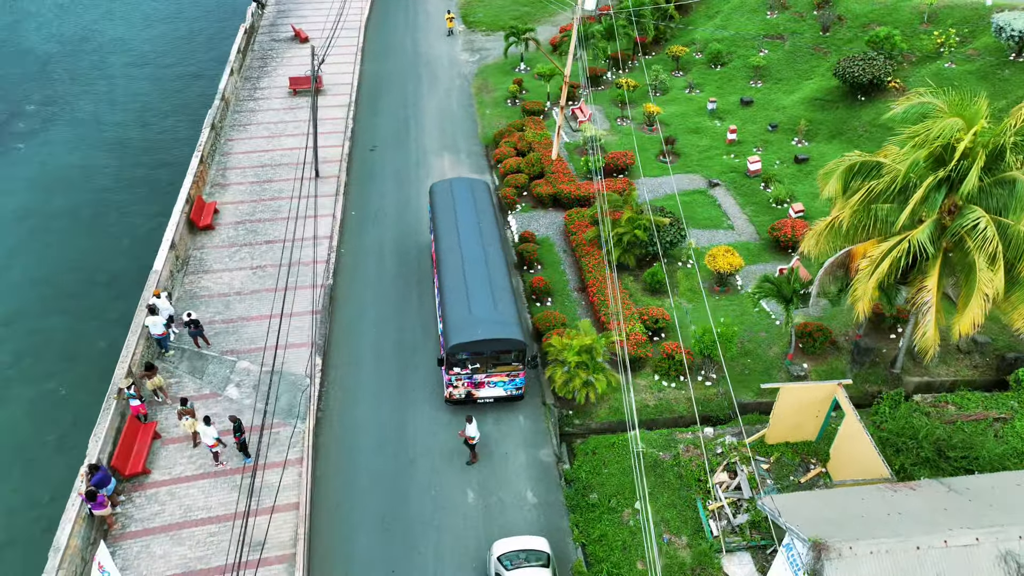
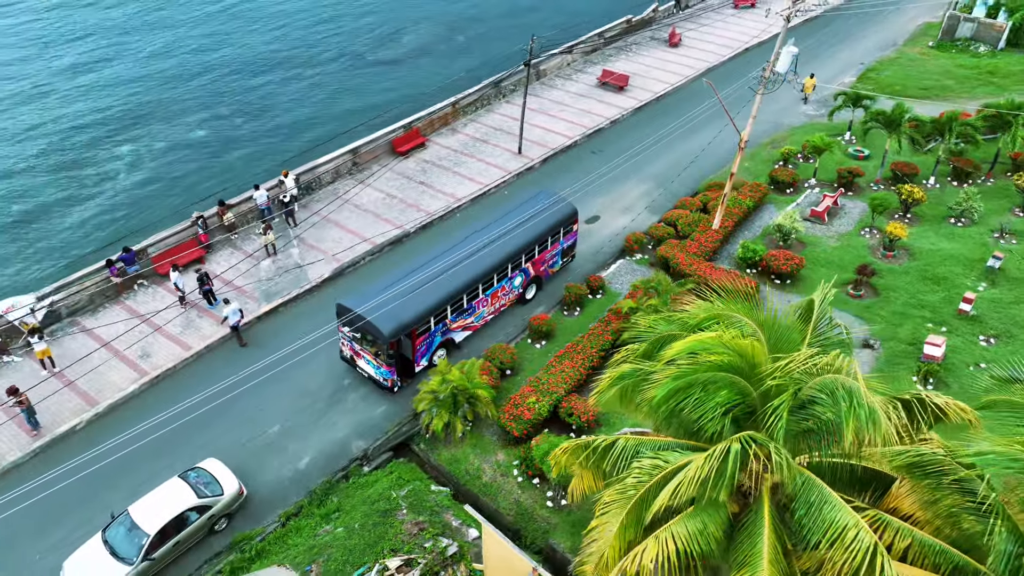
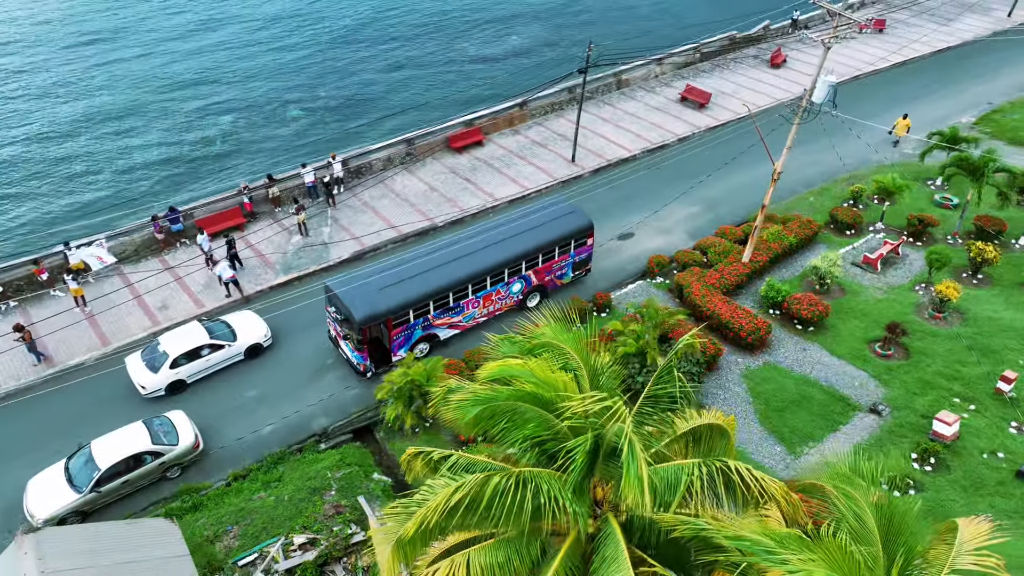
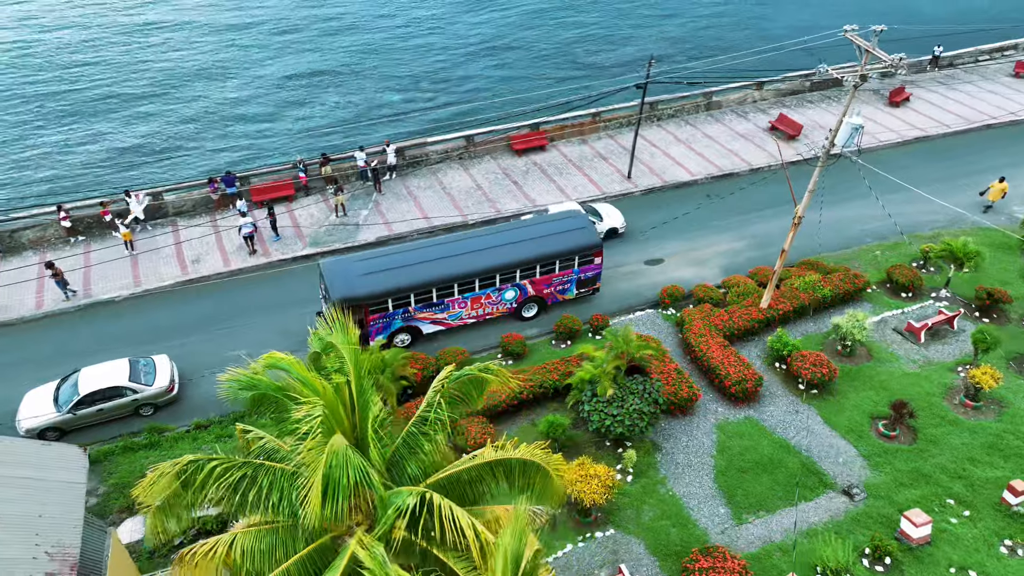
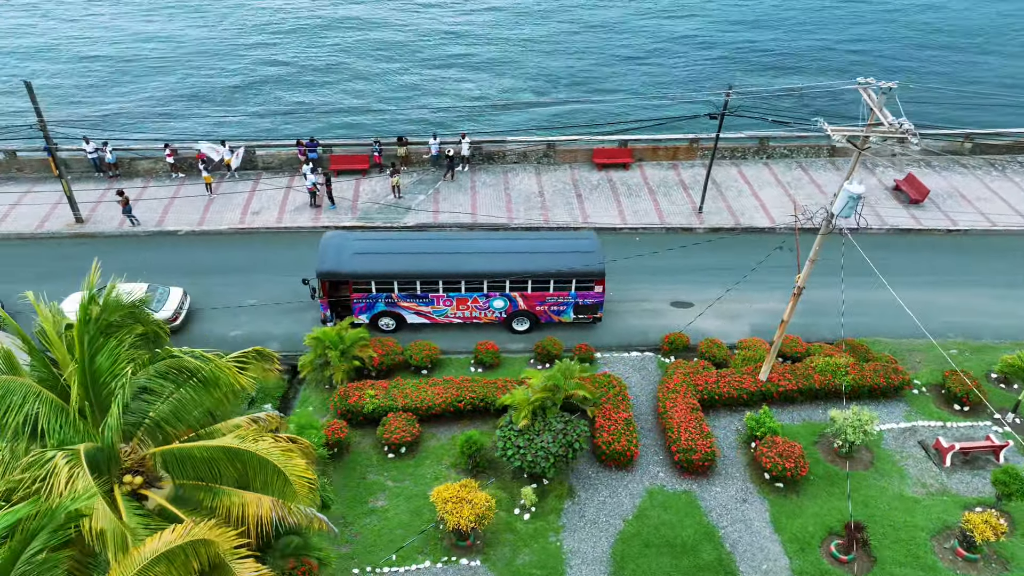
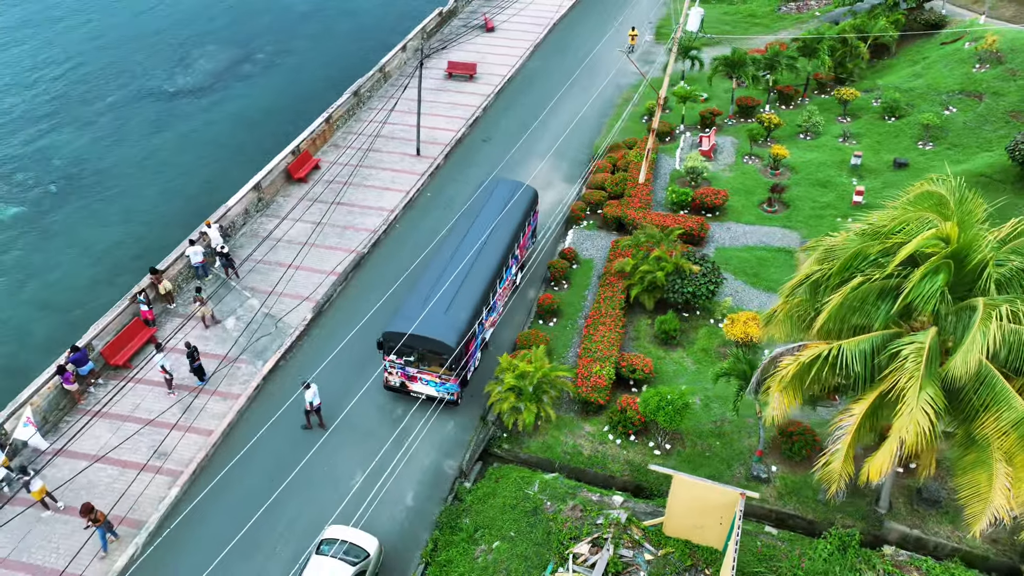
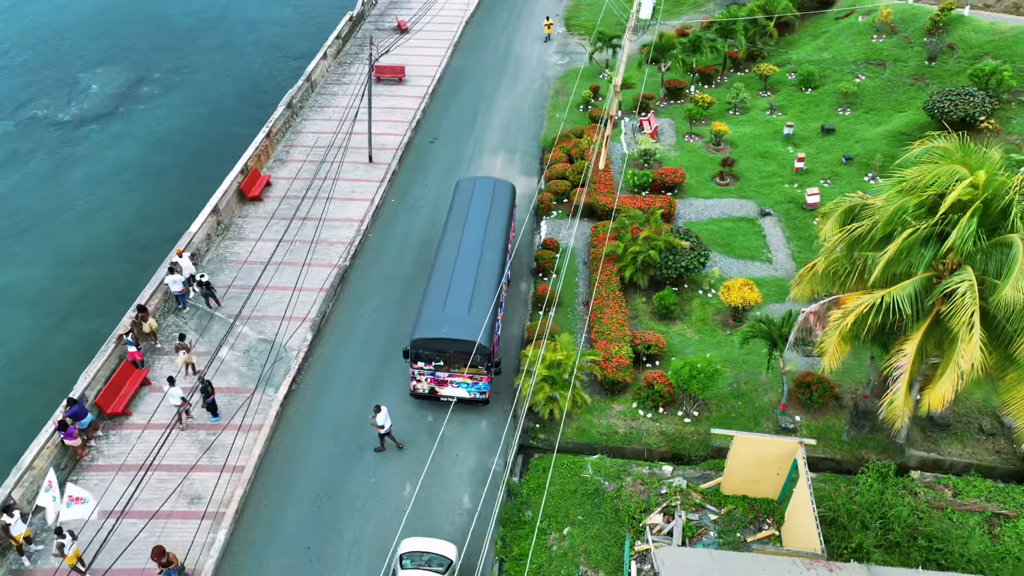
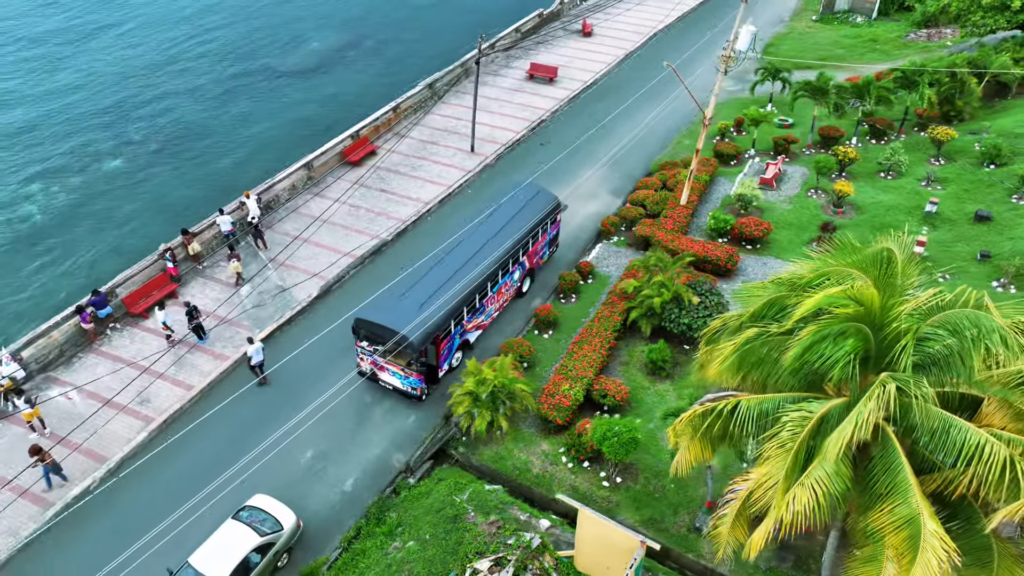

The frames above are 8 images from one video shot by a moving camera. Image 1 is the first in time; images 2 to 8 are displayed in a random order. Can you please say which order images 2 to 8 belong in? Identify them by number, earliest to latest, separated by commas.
7, 6, 8, 2, 3, 4, 5
